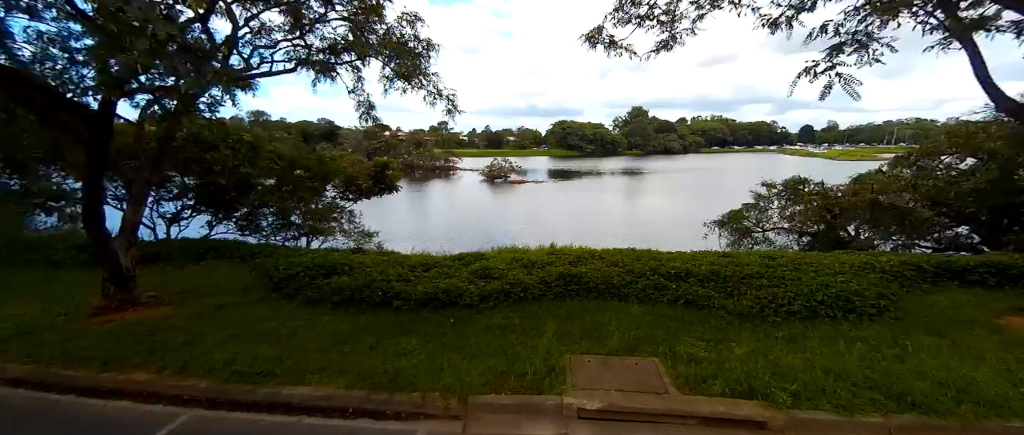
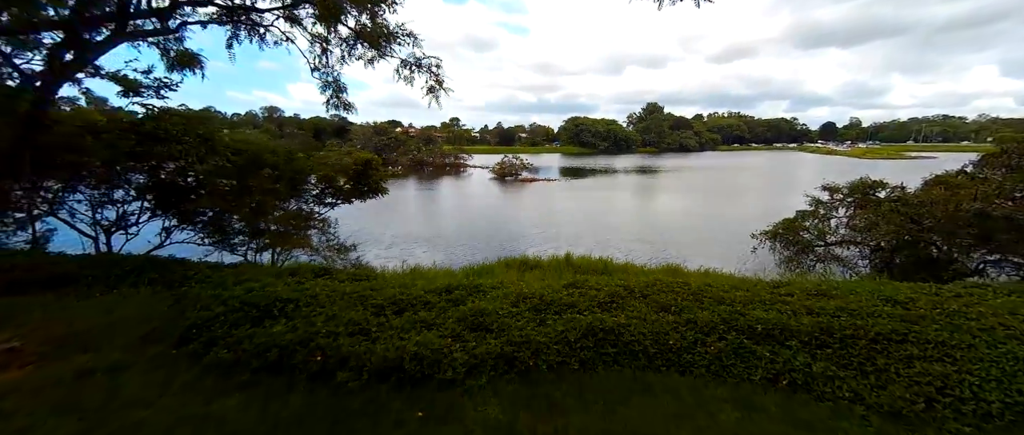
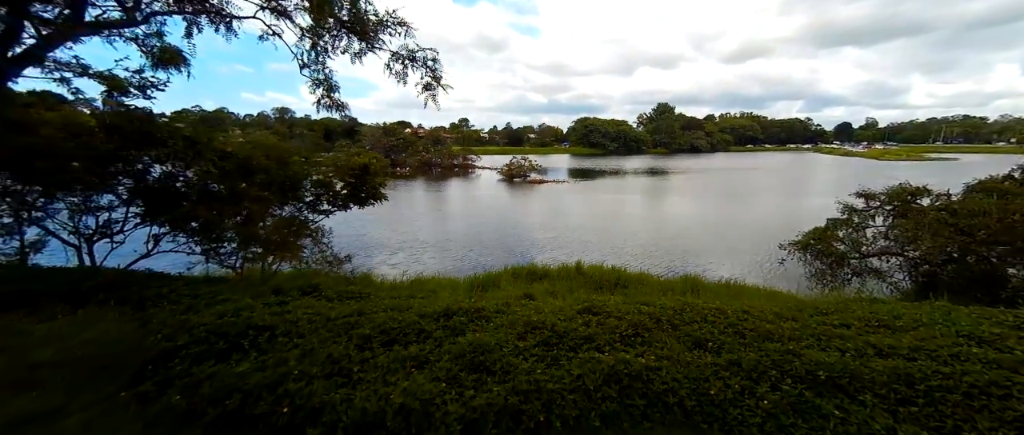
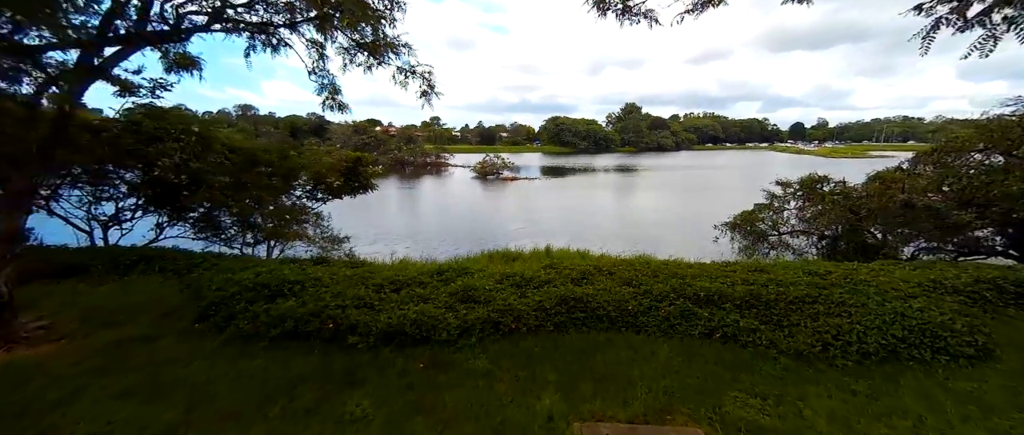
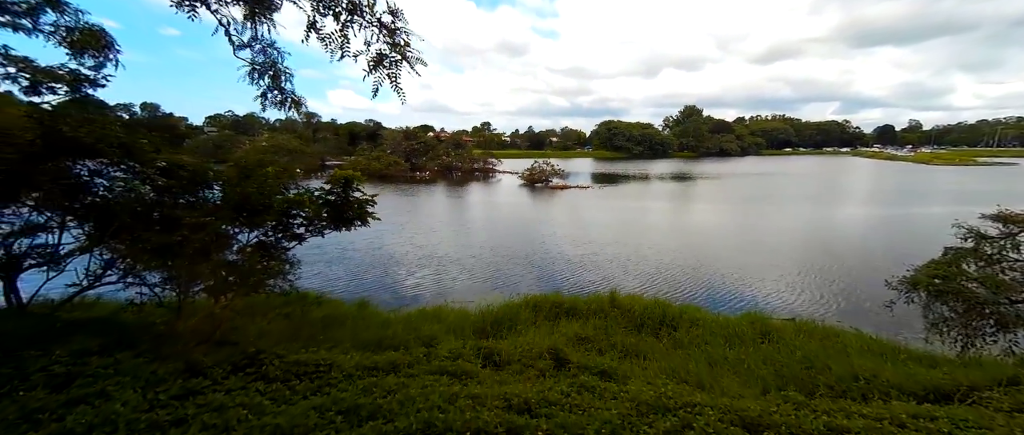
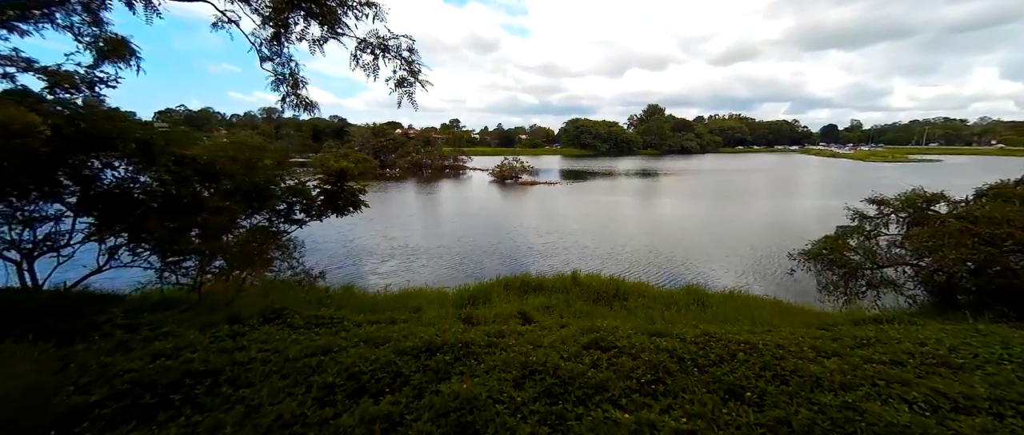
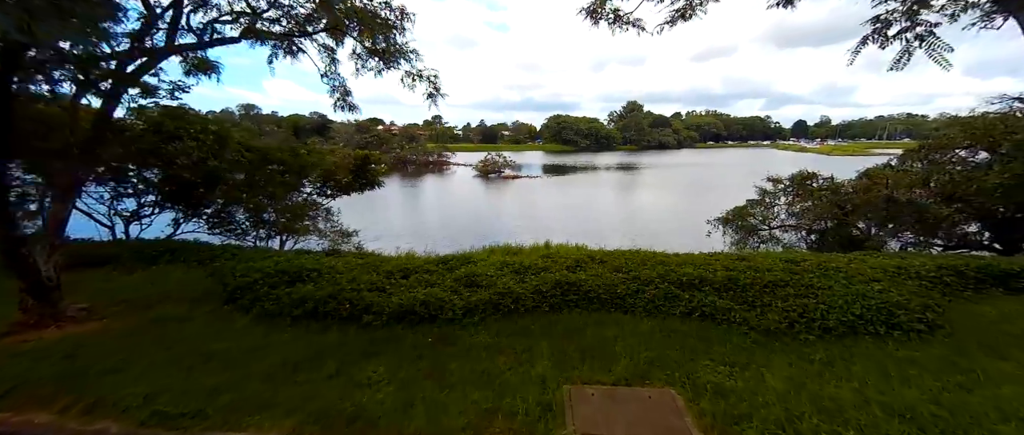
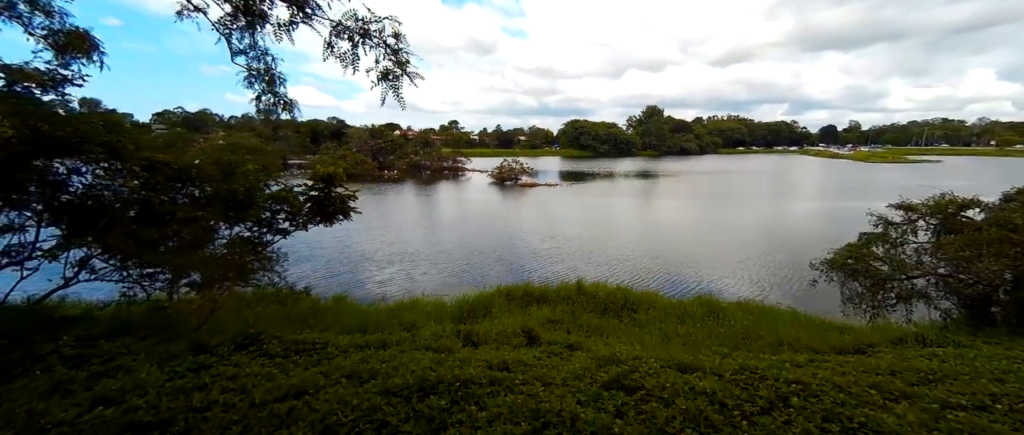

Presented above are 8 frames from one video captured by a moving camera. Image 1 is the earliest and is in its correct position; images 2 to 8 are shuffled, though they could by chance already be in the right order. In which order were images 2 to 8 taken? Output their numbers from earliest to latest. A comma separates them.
7, 4, 2, 3, 6, 8, 5
